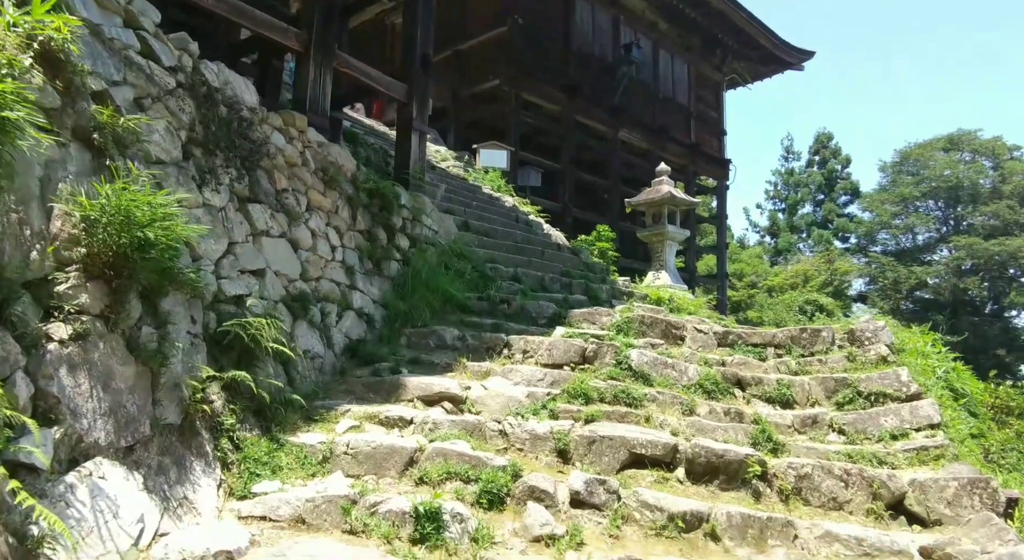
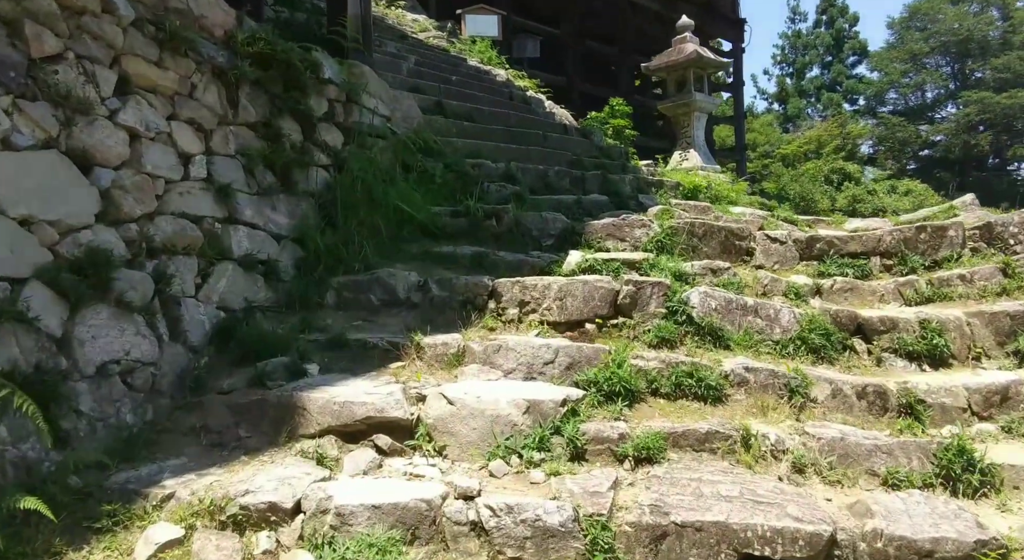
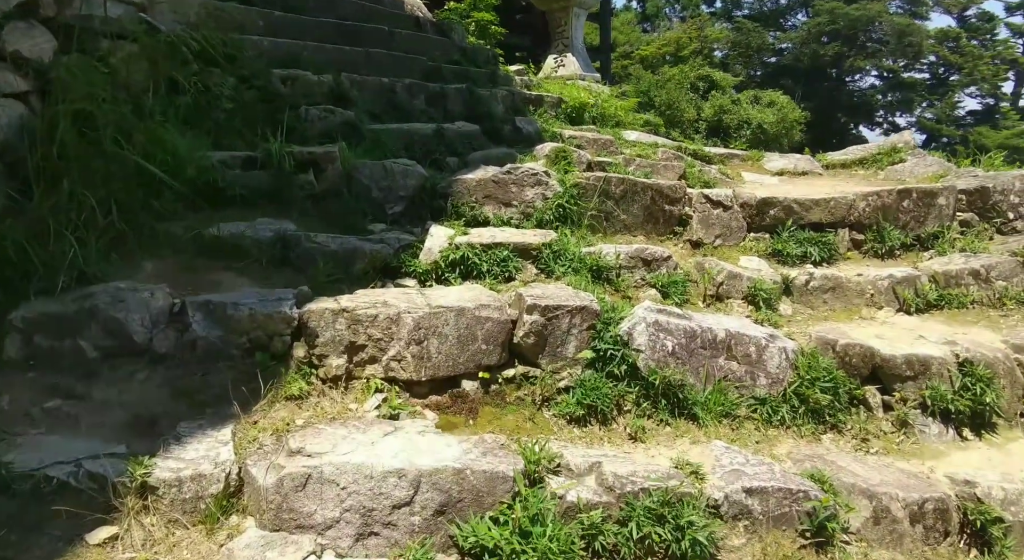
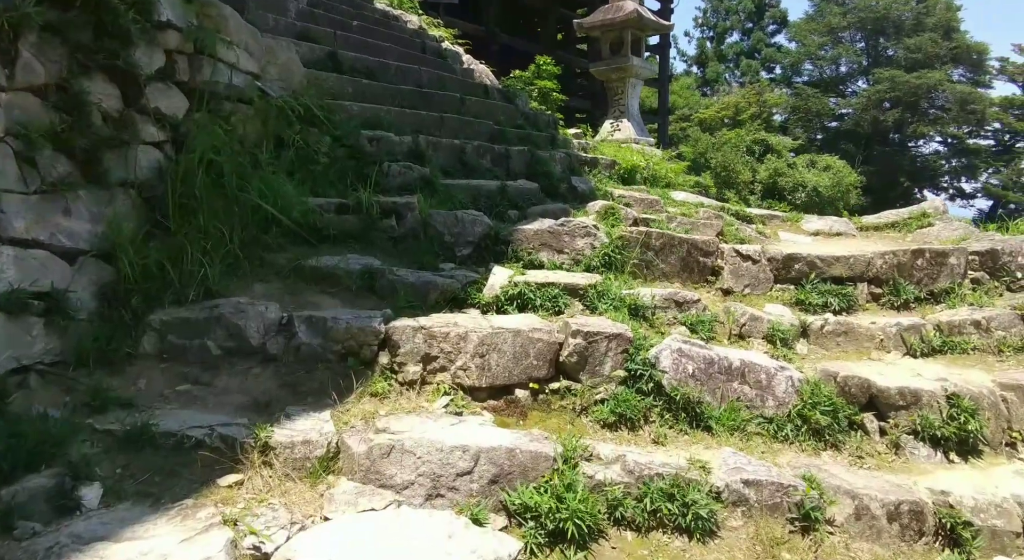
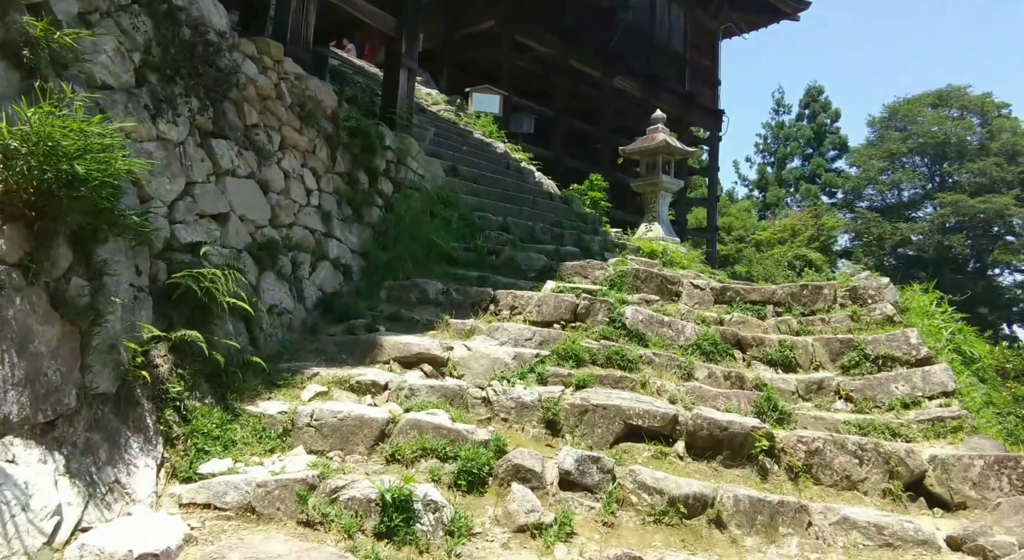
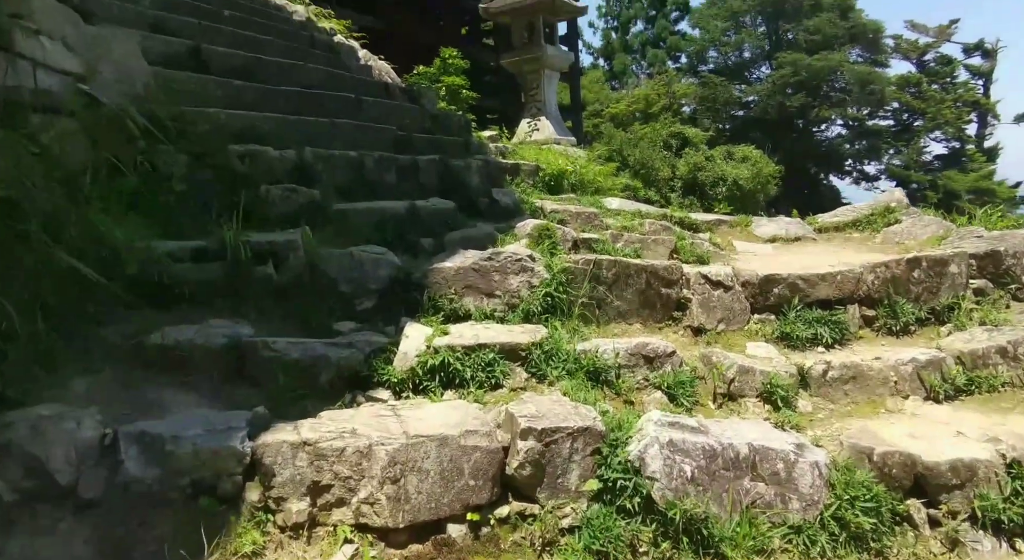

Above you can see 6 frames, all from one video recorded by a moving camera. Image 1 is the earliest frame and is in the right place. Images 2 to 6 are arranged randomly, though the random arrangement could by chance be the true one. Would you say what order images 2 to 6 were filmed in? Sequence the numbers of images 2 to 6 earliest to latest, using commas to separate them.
5, 2, 4, 3, 6
